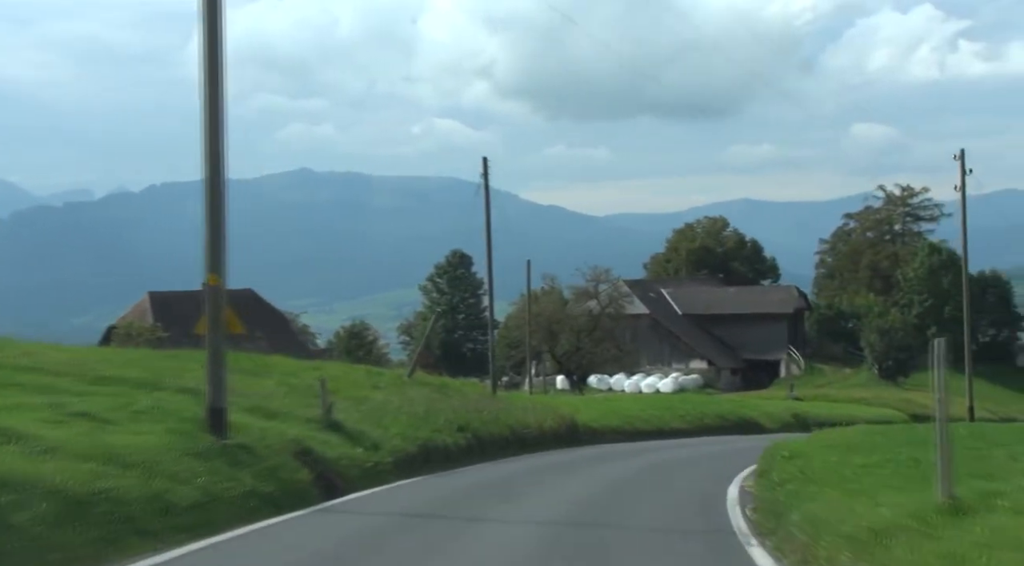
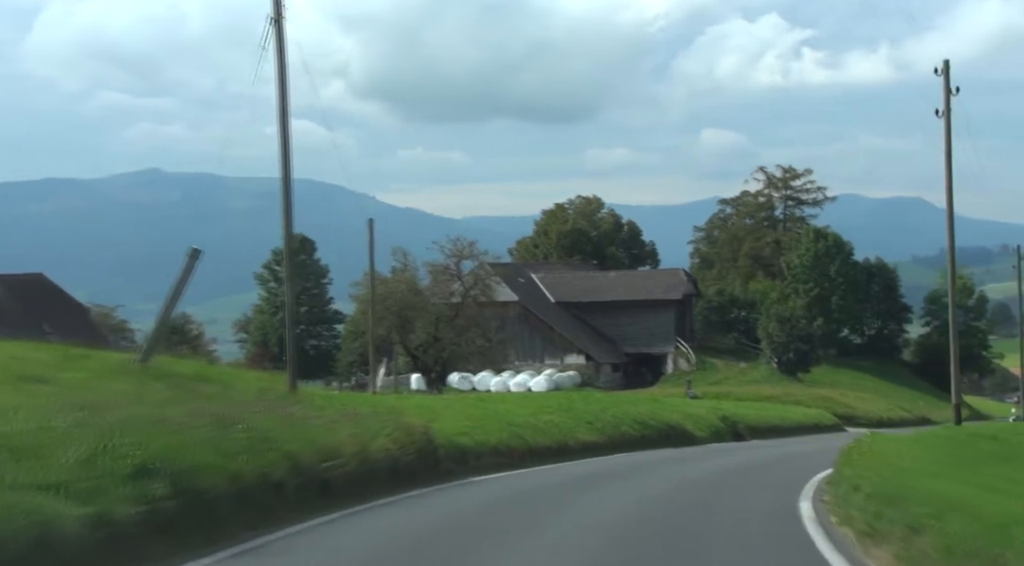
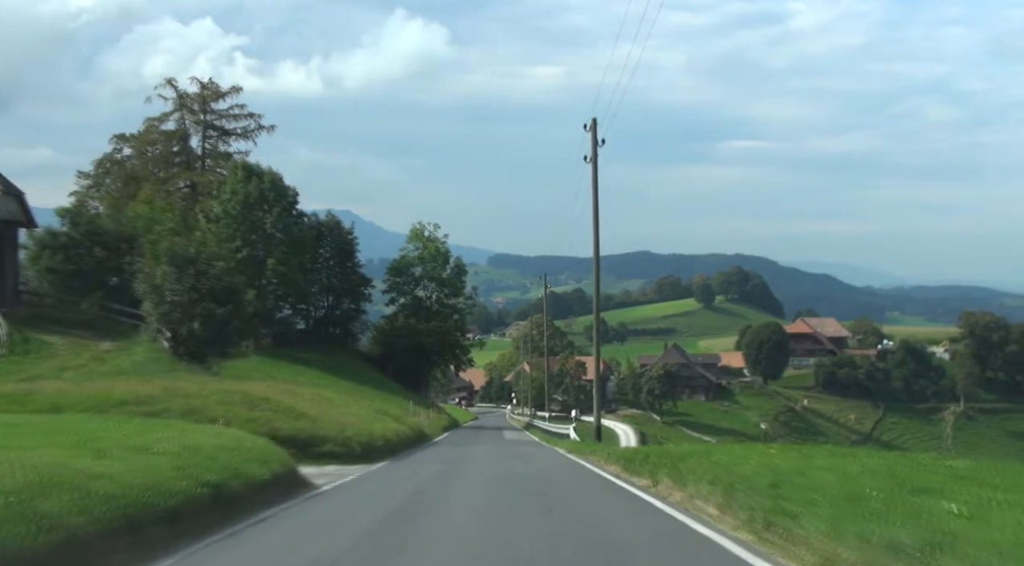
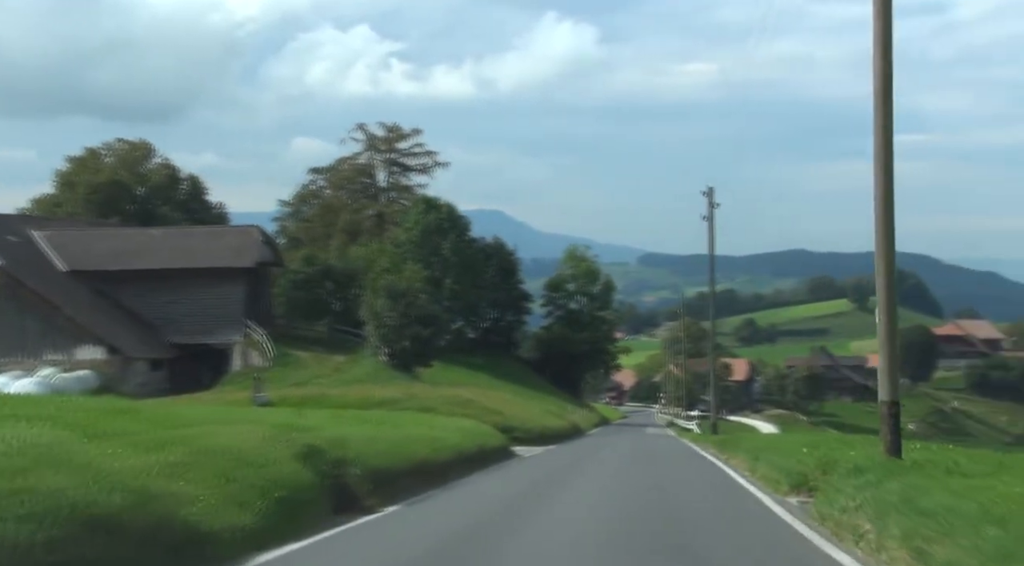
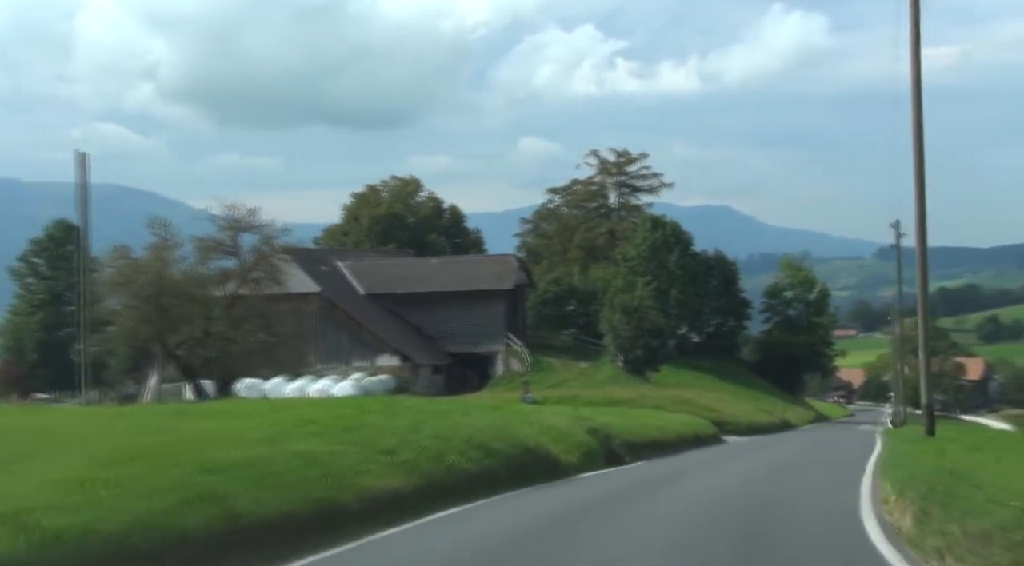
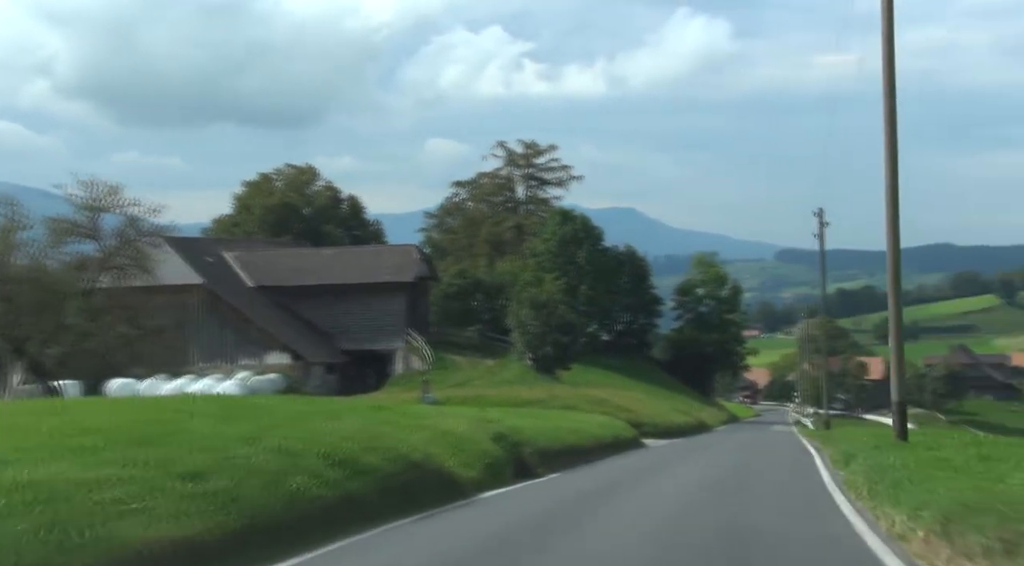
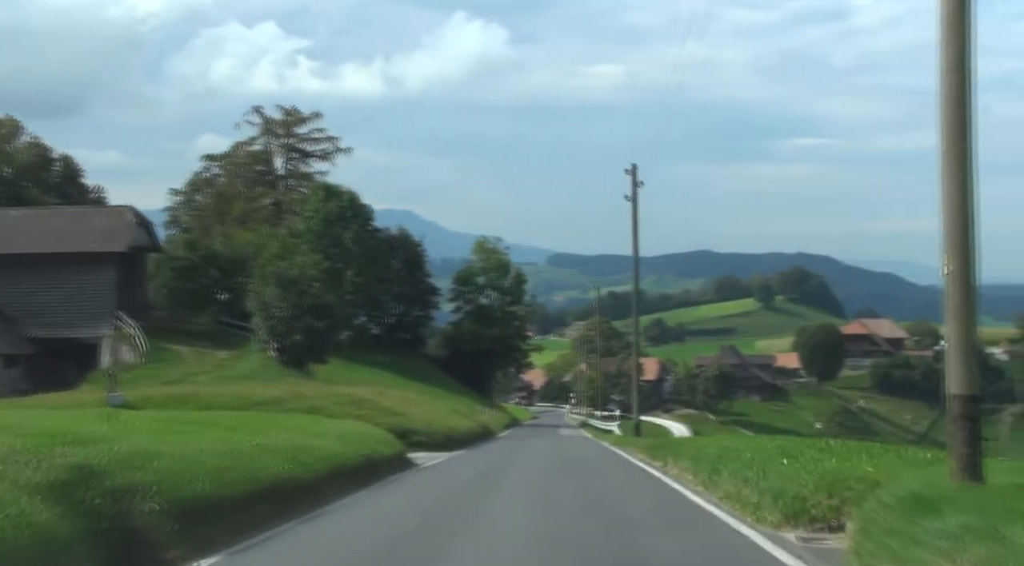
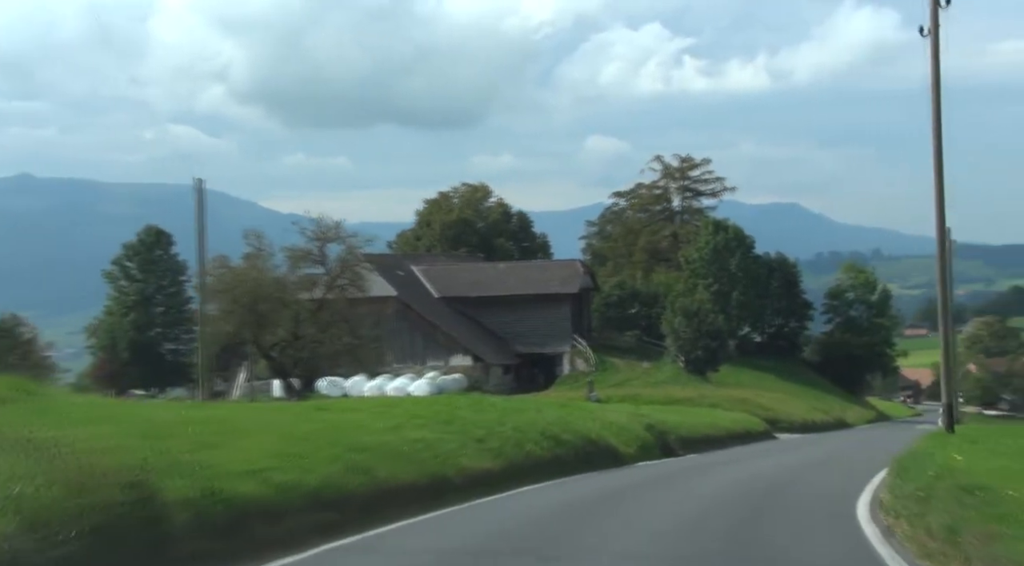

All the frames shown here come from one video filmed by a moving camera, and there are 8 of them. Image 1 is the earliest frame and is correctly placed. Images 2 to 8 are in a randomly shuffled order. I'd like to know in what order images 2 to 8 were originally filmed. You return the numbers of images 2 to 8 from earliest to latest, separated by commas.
2, 8, 5, 6, 4, 7, 3
